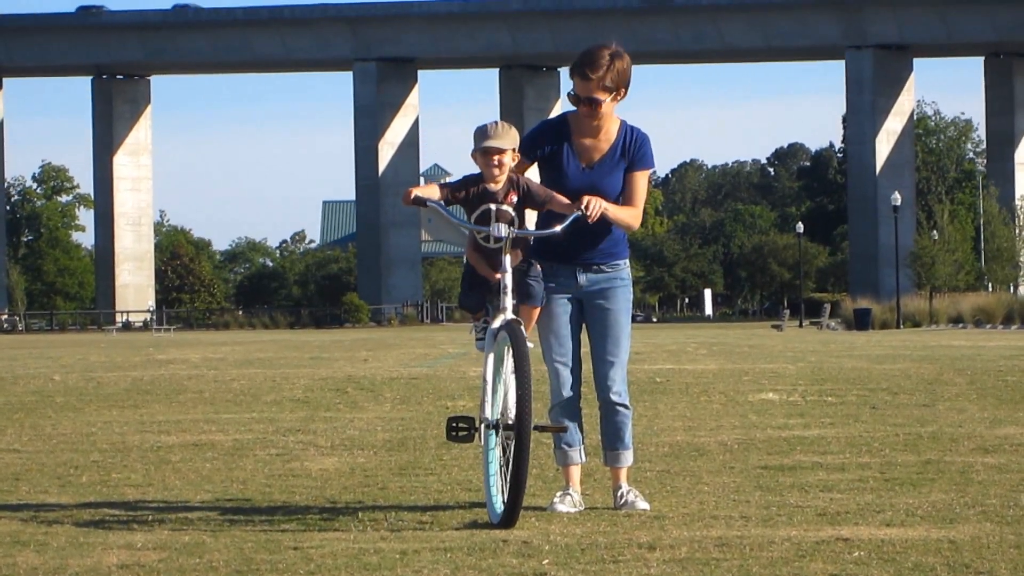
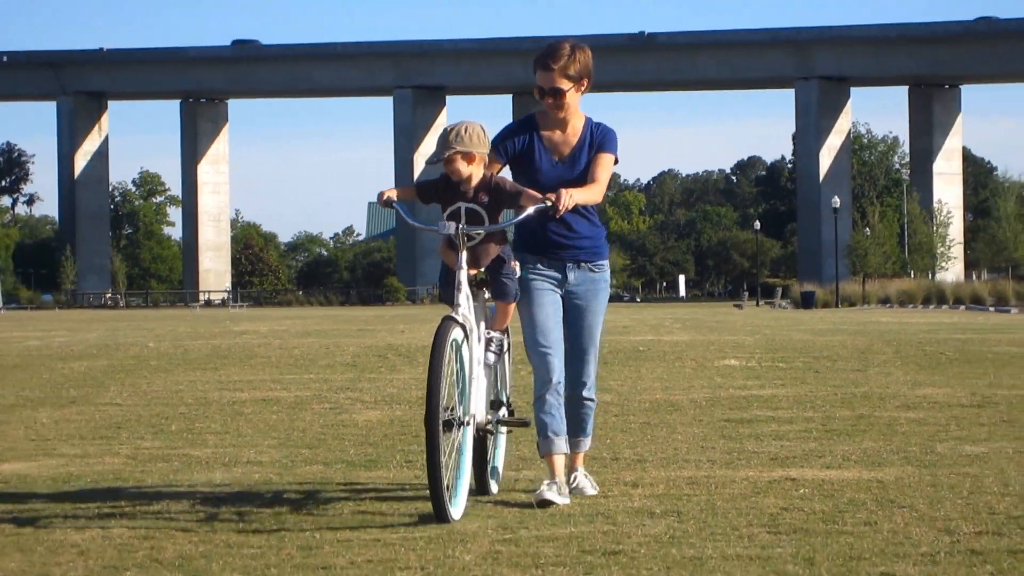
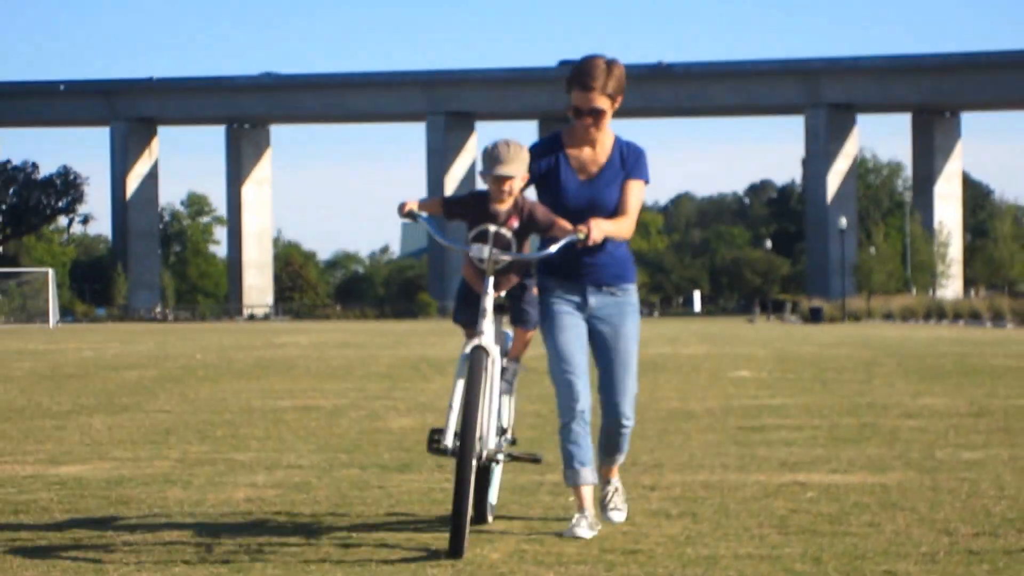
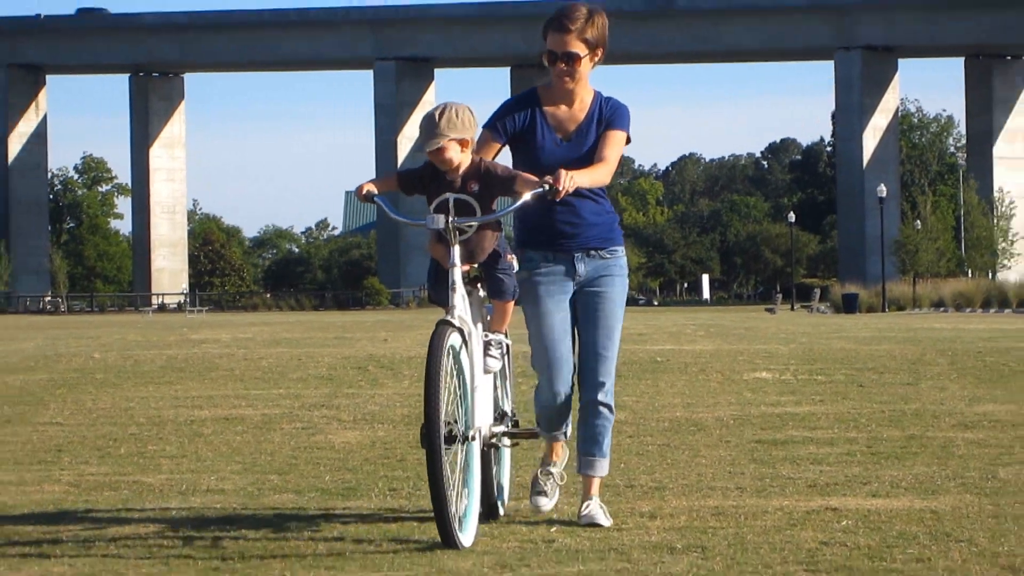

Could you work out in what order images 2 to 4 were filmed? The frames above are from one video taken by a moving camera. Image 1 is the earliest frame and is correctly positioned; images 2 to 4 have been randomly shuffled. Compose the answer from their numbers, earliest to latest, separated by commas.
4, 2, 3
